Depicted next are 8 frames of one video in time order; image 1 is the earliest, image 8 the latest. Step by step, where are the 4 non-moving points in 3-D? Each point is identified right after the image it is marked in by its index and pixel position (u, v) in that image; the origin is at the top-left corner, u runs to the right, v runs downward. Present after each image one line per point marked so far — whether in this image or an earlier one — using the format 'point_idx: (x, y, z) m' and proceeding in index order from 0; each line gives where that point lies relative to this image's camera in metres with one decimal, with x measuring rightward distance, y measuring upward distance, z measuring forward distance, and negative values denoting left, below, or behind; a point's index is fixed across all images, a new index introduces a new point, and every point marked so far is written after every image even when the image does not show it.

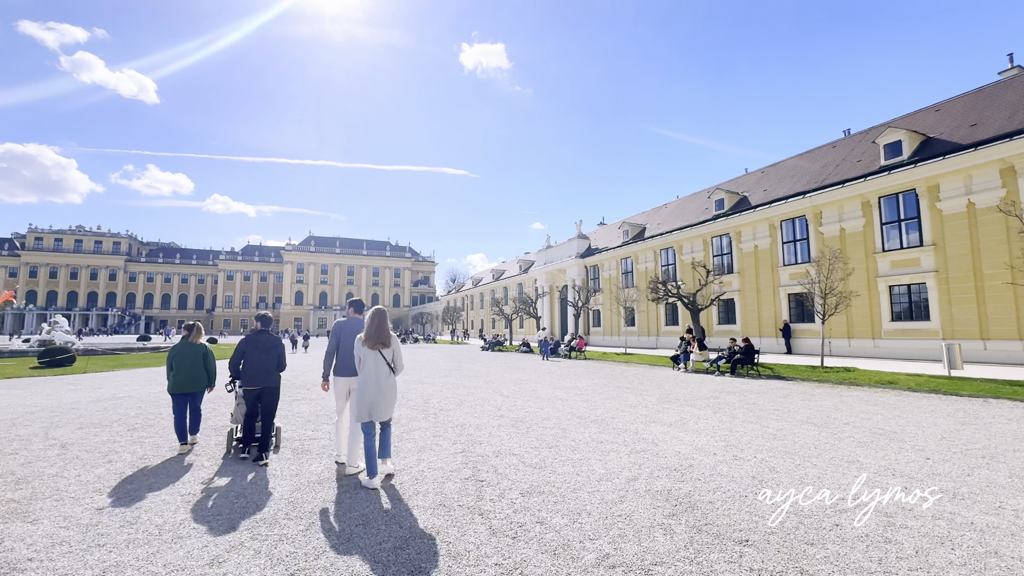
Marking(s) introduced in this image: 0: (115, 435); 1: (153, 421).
0: (-5.9, -2.2, +6.7) m
1: (-6.1, -2.3, +7.6) m
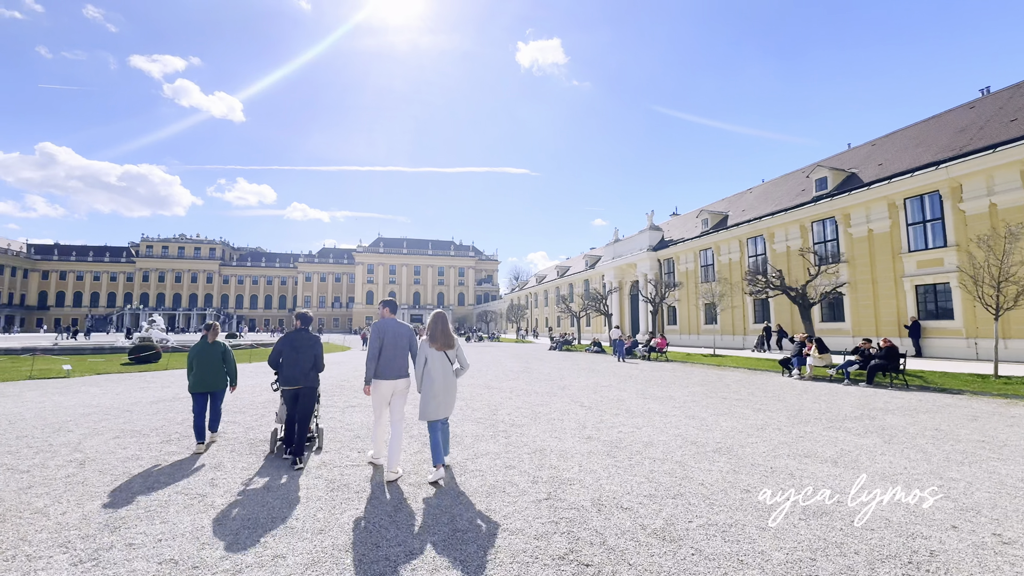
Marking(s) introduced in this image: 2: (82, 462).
0: (-4.8, -2.1, +5.8) m
1: (-4.8, -2.2, +6.7) m
2: (-5.1, -2.1, +5.4) m
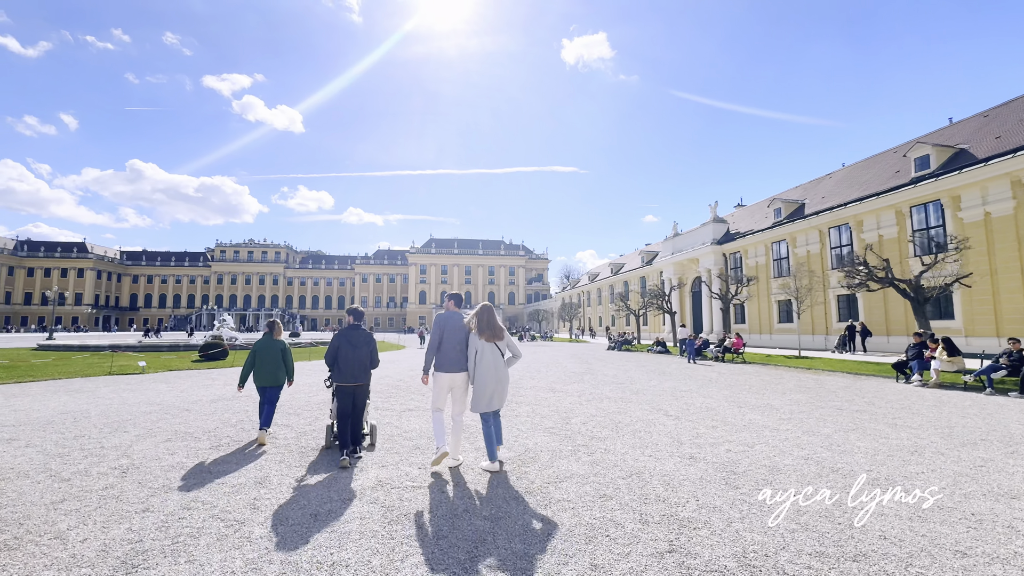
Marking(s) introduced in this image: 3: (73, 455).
0: (-3.8, -2.0, +5.3) m
1: (-3.7, -2.1, +6.2) m
2: (-4.2, -2.0, +4.9) m
3: (-5.3, -2.0, +5.5) m
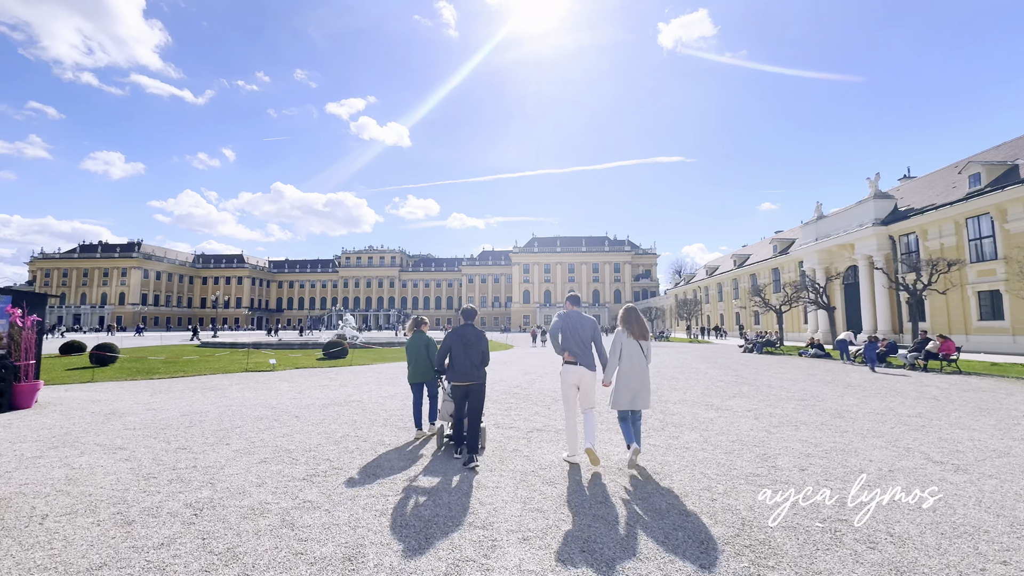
0: (-2.2, -1.9, +4.2) m
1: (-1.9, -2.0, +5.0) m
2: (-2.7, -1.9, +3.9) m
3: (-3.6, -2.0, +4.6) m
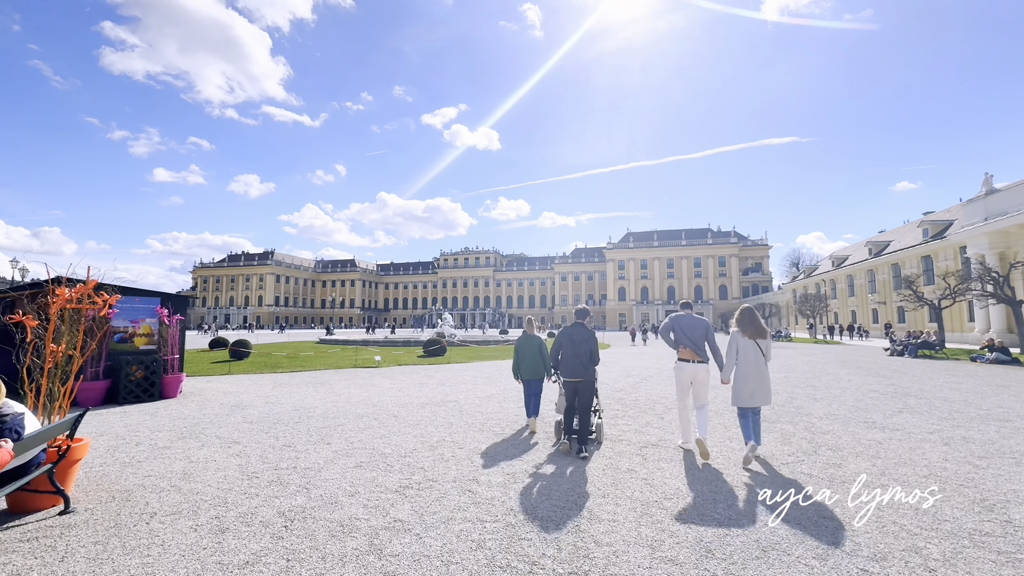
0: (-1.2, -1.9, +3.8) m
1: (-0.8, -1.9, +4.6) m
2: (-1.8, -1.9, +3.6) m
3: (-2.5, -1.9, +4.5) m
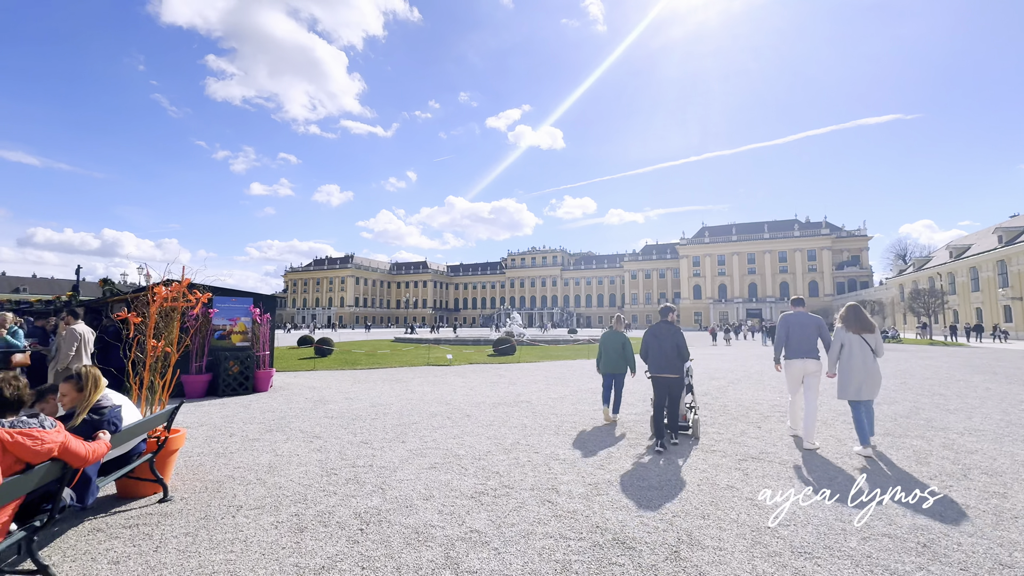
0: (-0.6, -1.8, +3.6) m
1: (0.0, -1.9, +4.3) m
2: (-1.1, -1.8, +3.5) m
3: (-1.7, -1.9, +4.5) m
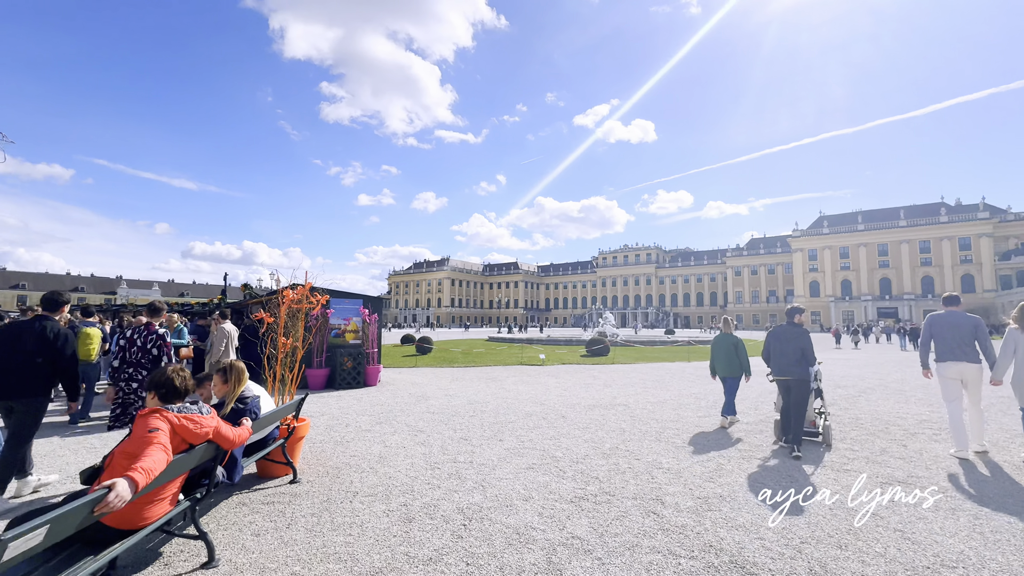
0: (+0.2, -1.8, +3.6) m
1: (+0.9, -1.8, +4.2) m
2: (-0.3, -1.8, +3.6) m
3: (-0.7, -1.9, +4.7) m
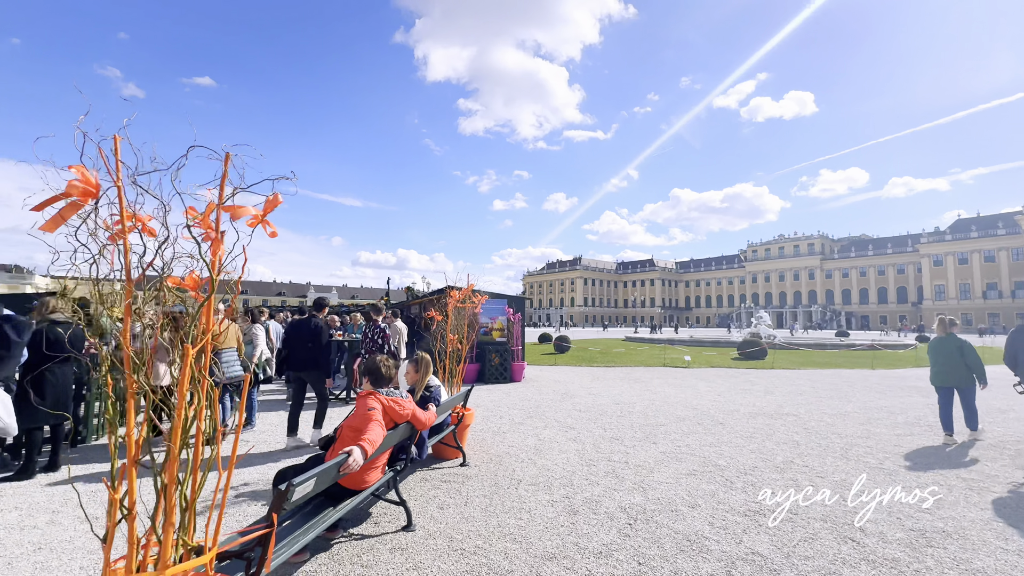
0: (+1.5, -1.8, +3.4) m
1: (+2.4, -1.8, +3.7) m
2: (+1.0, -1.8, +3.5) m
3: (+0.9, -1.9, +4.8) m
